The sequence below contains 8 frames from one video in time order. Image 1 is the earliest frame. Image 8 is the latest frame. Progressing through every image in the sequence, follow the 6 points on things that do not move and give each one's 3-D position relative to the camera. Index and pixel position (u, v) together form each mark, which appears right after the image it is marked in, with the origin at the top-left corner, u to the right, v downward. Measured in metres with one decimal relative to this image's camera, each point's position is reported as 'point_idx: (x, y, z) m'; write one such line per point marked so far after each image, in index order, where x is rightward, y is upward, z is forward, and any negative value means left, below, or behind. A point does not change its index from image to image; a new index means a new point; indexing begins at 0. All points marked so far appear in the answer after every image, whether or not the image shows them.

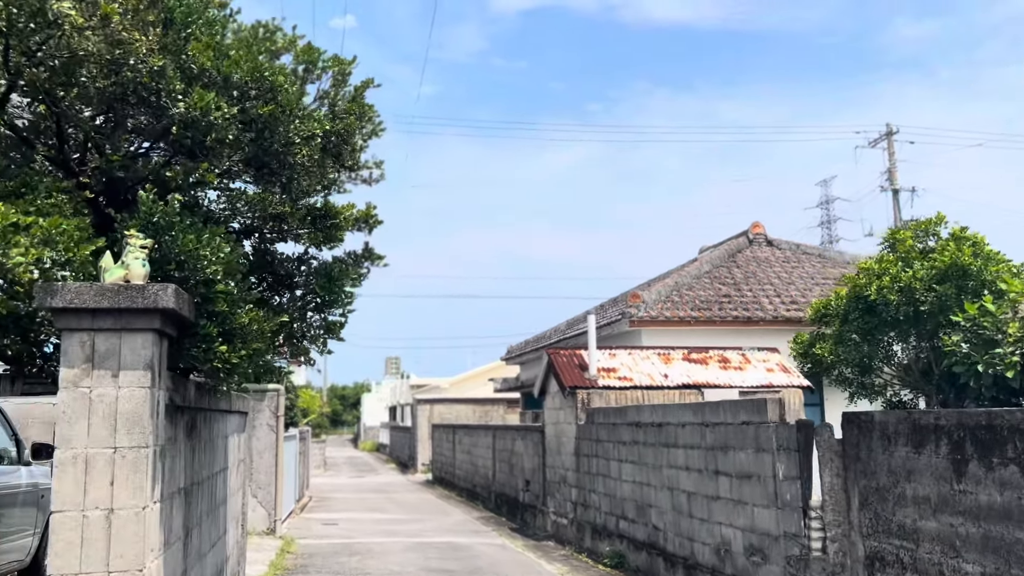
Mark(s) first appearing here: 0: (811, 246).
0: (+6.9, +1.0, +19.4) m
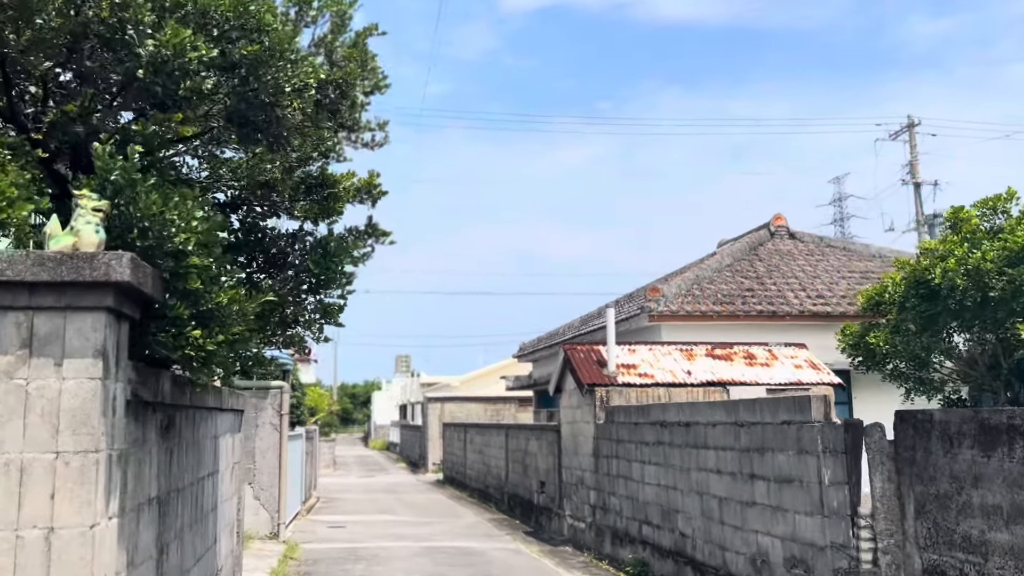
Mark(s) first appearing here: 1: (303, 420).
0: (+7.2, +1.1, +18.7) m
1: (-4.8, -3.0, +19.1) m
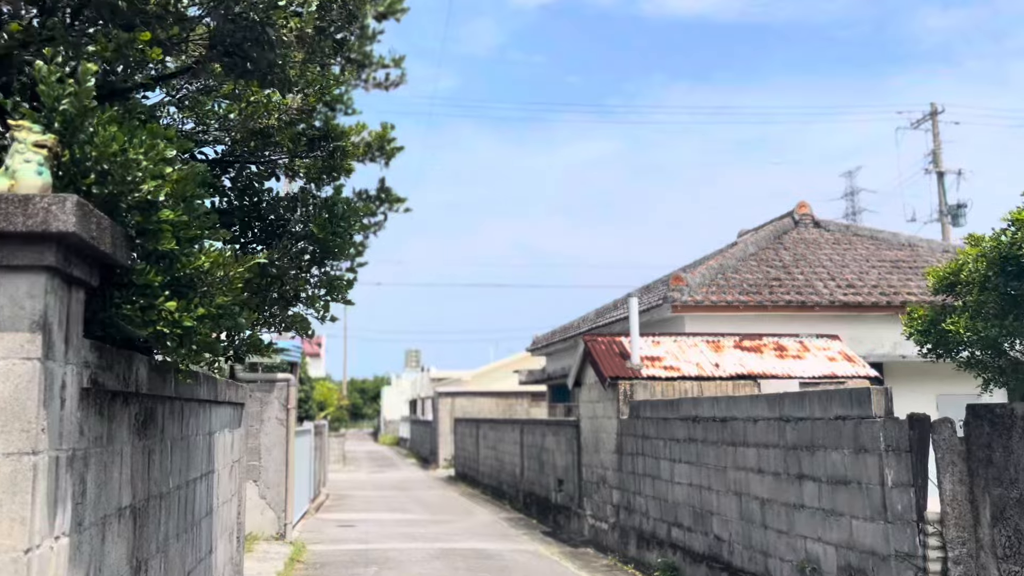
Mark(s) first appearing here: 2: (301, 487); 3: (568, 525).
0: (+7.5, +1.3, +18.0) m
1: (-4.5, -2.8, +18.5) m
2: (-3.3, -3.1, +13.1) m
3: (+0.9, -3.6, +12.9) m
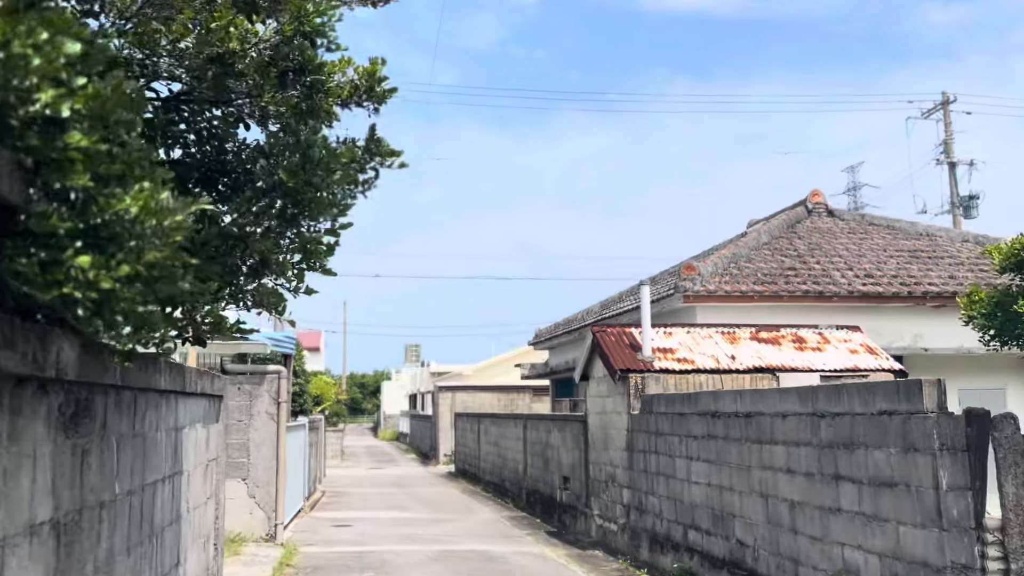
0: (+7.6, +1.5, +17.4) m
1: (-4.4, -2.6, +17.9) m
2: (-3.3, -2.9, +12.5) m
3: (+0.9, -3.5, +12.3) m
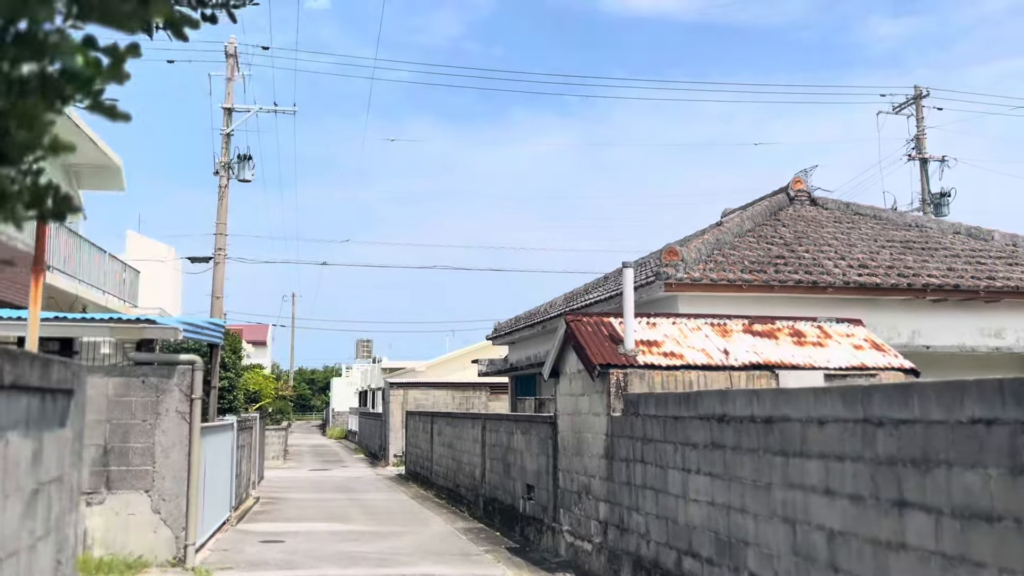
0: (+6.8, +1.6, +16.2) m
1: (-5.2, -2.3, +16.2) m
2: (-3.8, -2.7, +10.8) m
3: (+0.4, -3.3, +10.8) m
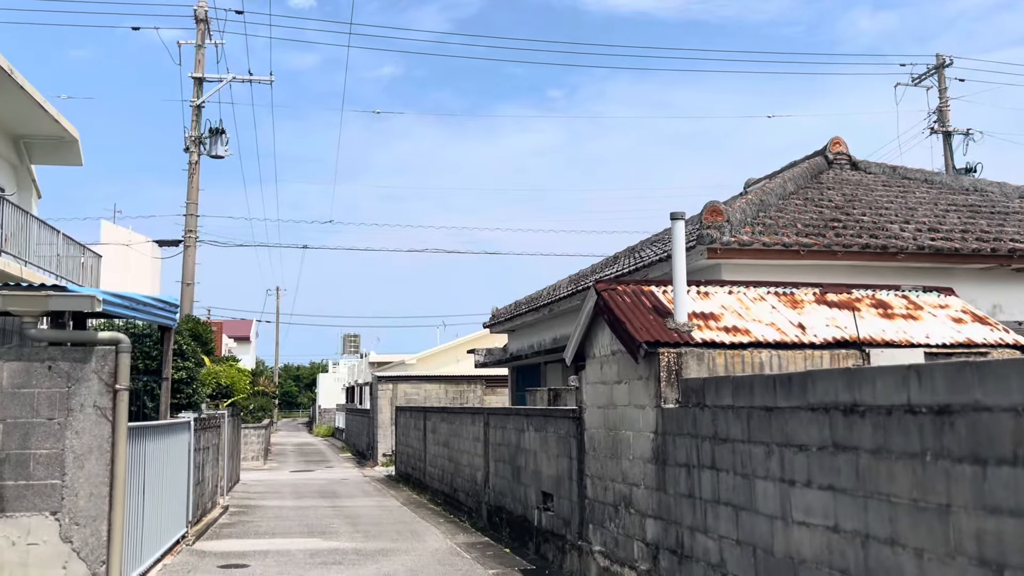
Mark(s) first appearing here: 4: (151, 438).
0: (+6.9, +2.0, +14.4) m
1: (-5.2, -1.9, +14.1) m
2: (-3.6, -2.3, +8.8) m
3: (+0.5, -2.9, +8.9) m
4: (-3.6, -1.5, +8.4) m
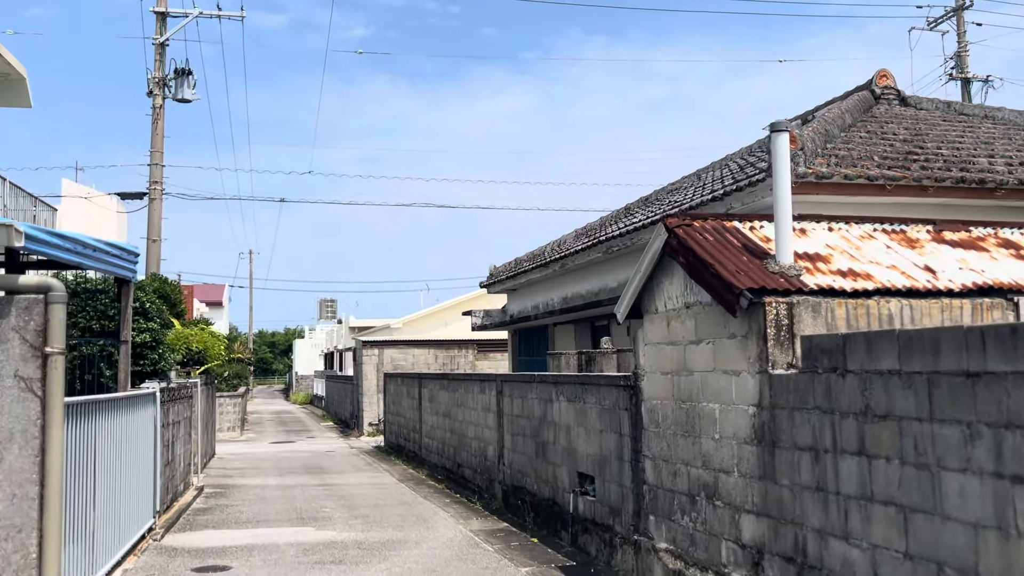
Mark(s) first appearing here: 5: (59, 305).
0: (+7.0, +2.8, +12.8) m
1: (-5.0, -1.2, +12.4) m
2: (-3.3, -1.8, +7.1) m
3: (+0.9, -2.4, +7.4) m
4: (-3.3, -1.0, +6.8) m
5: (-2.6, -0.1, +4.8) m
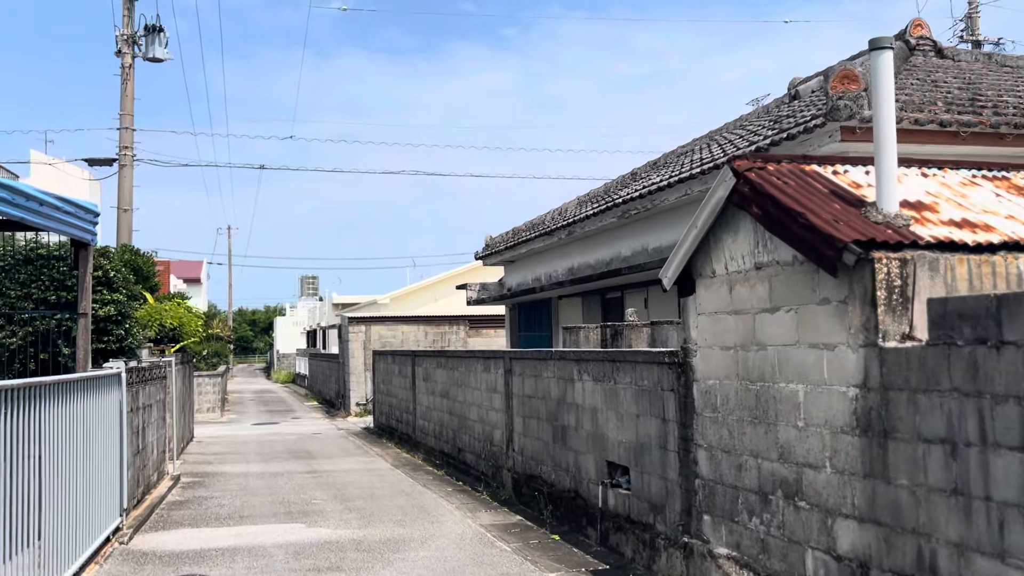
0: (+7.1, +3.3, +11.8) m
1: (-4.9, -0.8, +11.3) m
2: (-3.1, -1.5, +6.0) m
3: (+1.1, -2.1, +6.4) m
4: (-3.1, -0.8, +5.6) m
5: (-2.4, +0.1, +3.7) m
